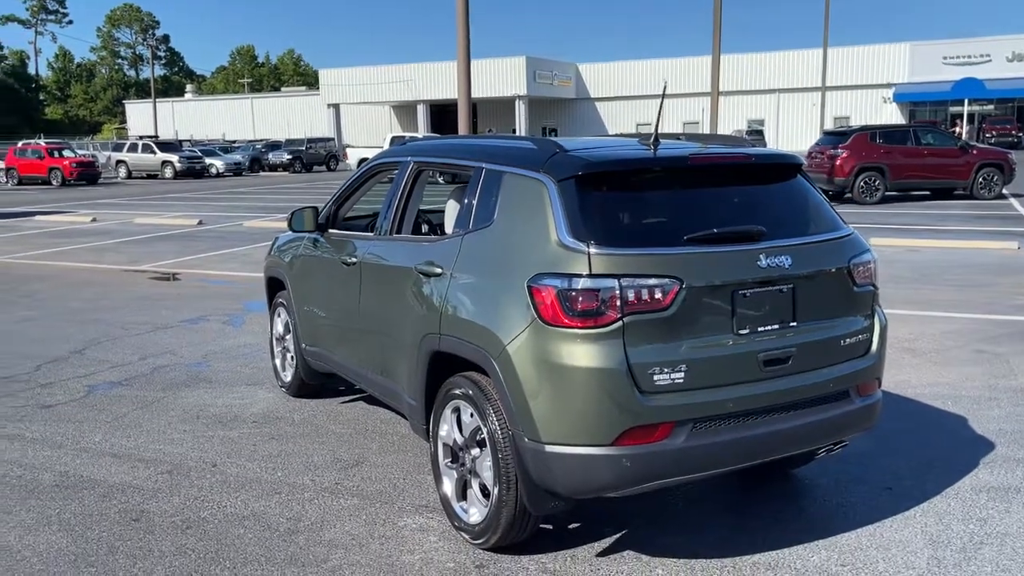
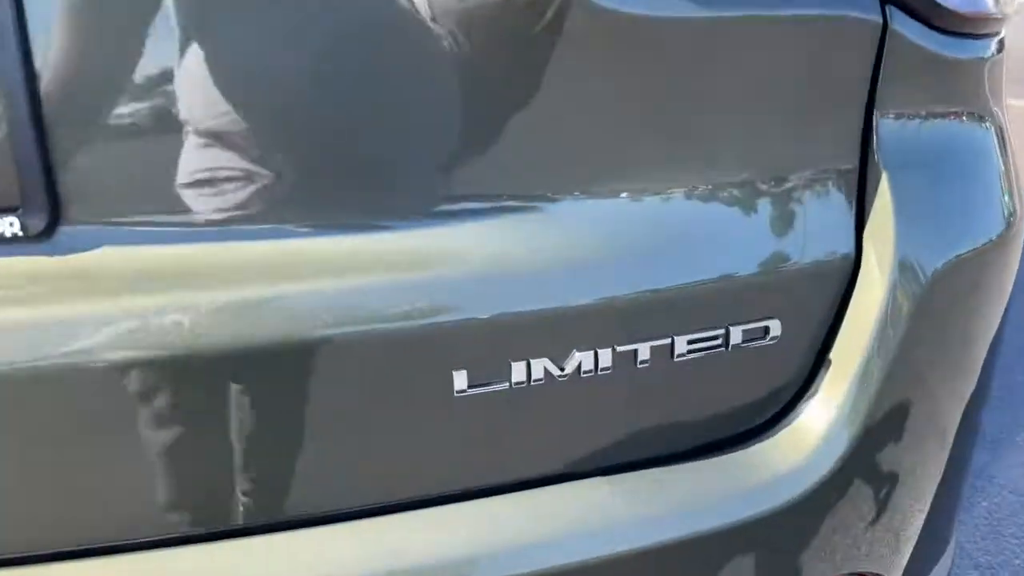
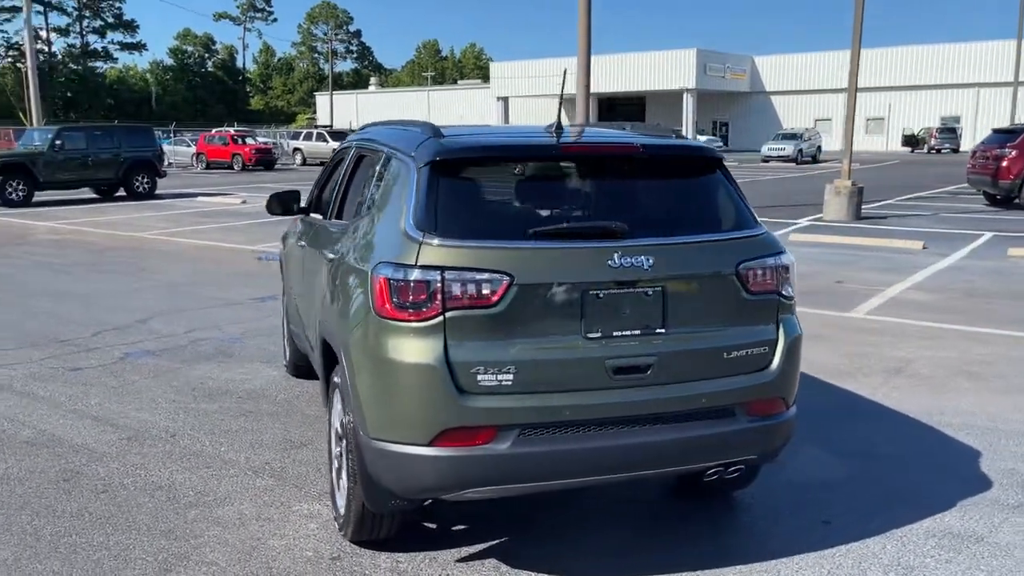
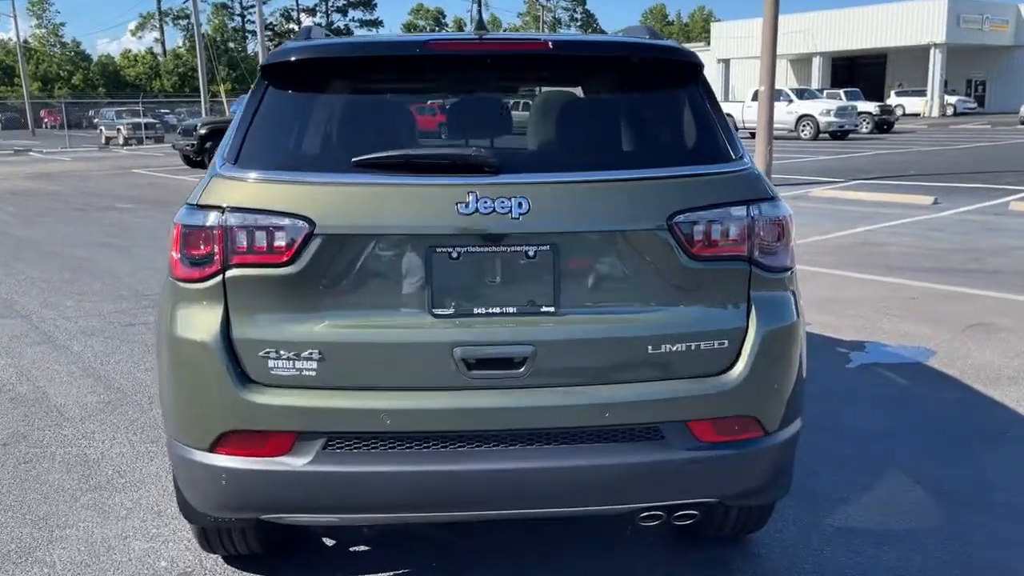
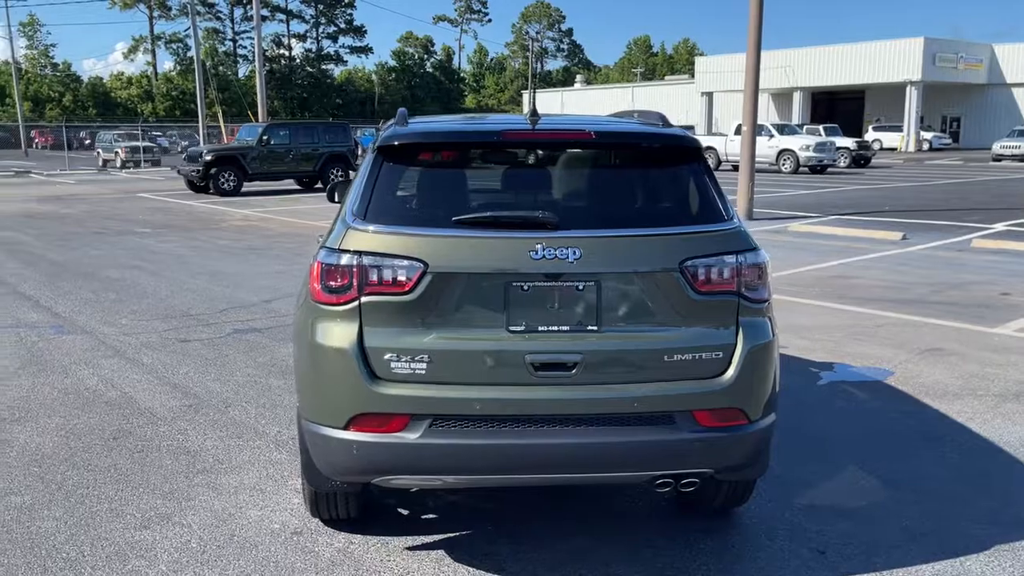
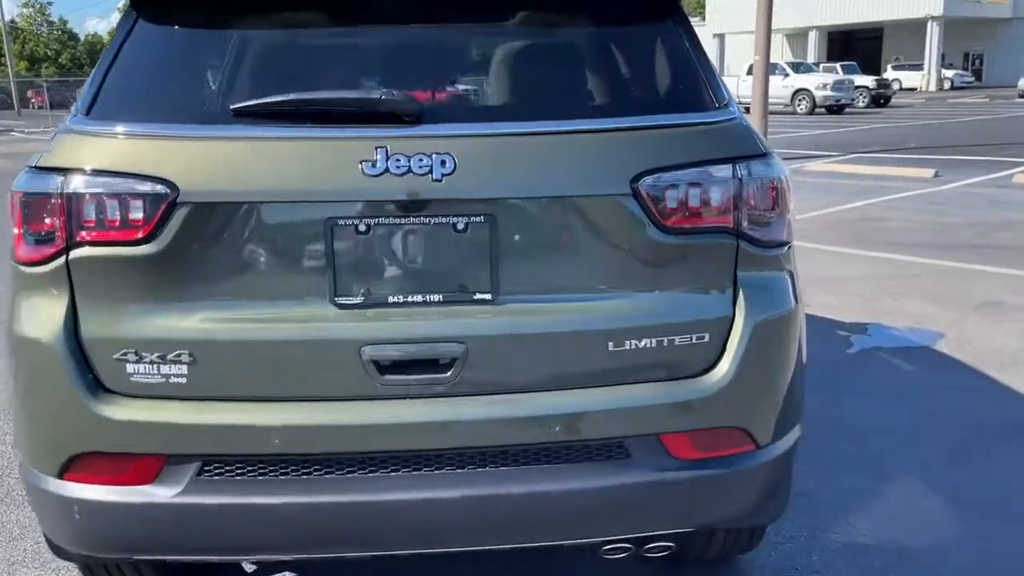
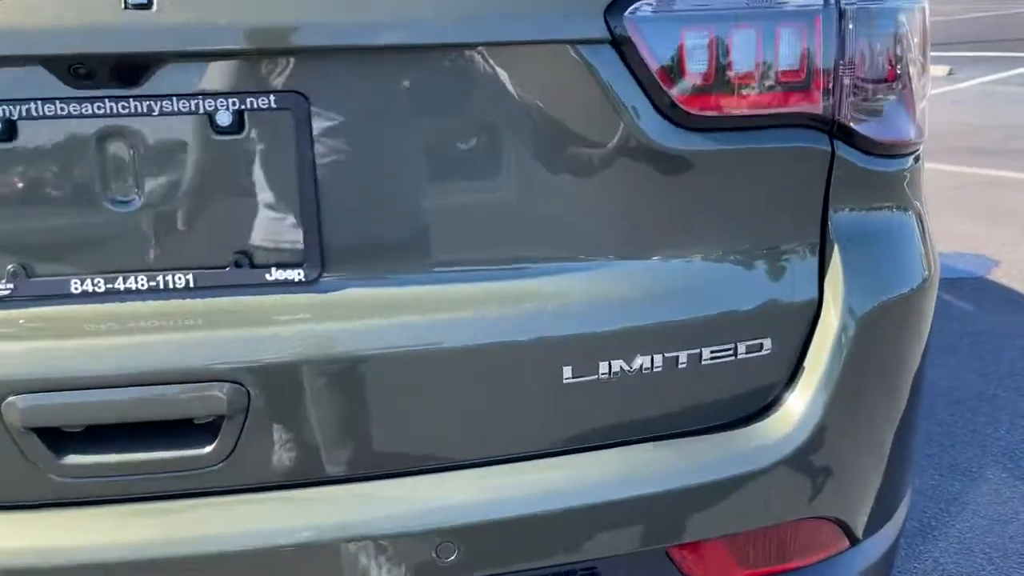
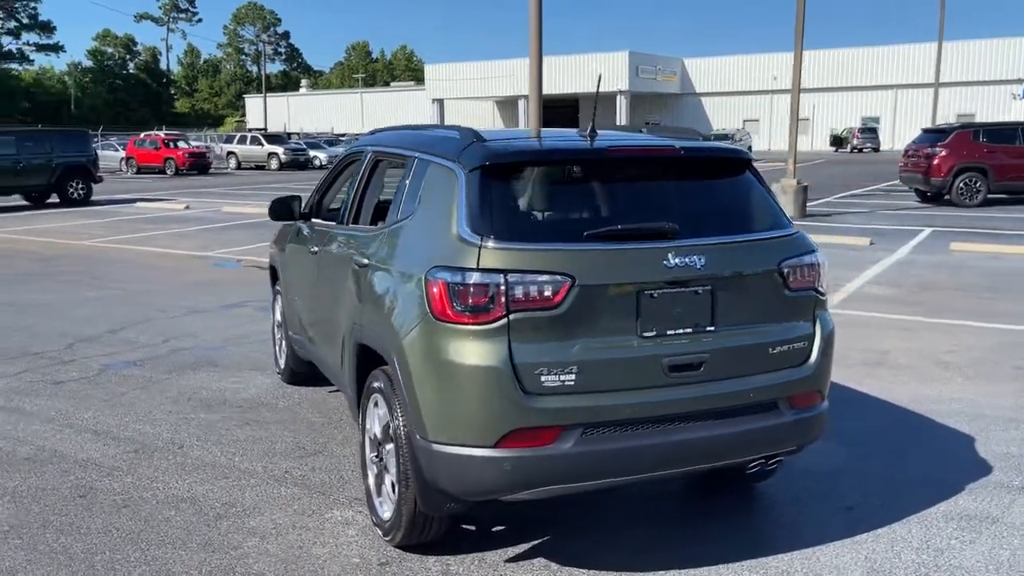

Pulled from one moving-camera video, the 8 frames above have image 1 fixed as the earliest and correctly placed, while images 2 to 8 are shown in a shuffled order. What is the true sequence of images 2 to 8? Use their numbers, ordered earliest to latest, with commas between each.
8, 3, 5, 4, 6, 7, 2
